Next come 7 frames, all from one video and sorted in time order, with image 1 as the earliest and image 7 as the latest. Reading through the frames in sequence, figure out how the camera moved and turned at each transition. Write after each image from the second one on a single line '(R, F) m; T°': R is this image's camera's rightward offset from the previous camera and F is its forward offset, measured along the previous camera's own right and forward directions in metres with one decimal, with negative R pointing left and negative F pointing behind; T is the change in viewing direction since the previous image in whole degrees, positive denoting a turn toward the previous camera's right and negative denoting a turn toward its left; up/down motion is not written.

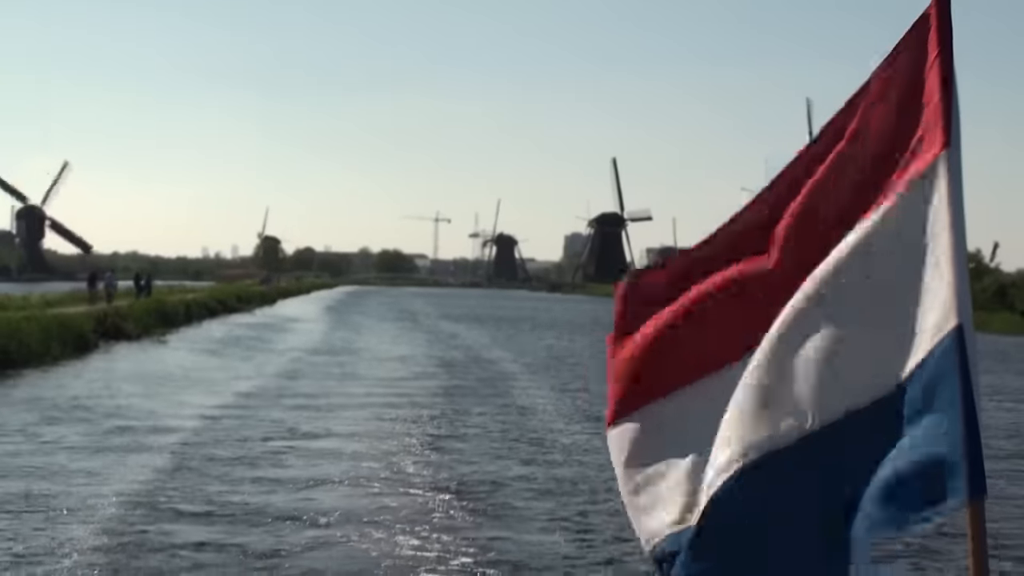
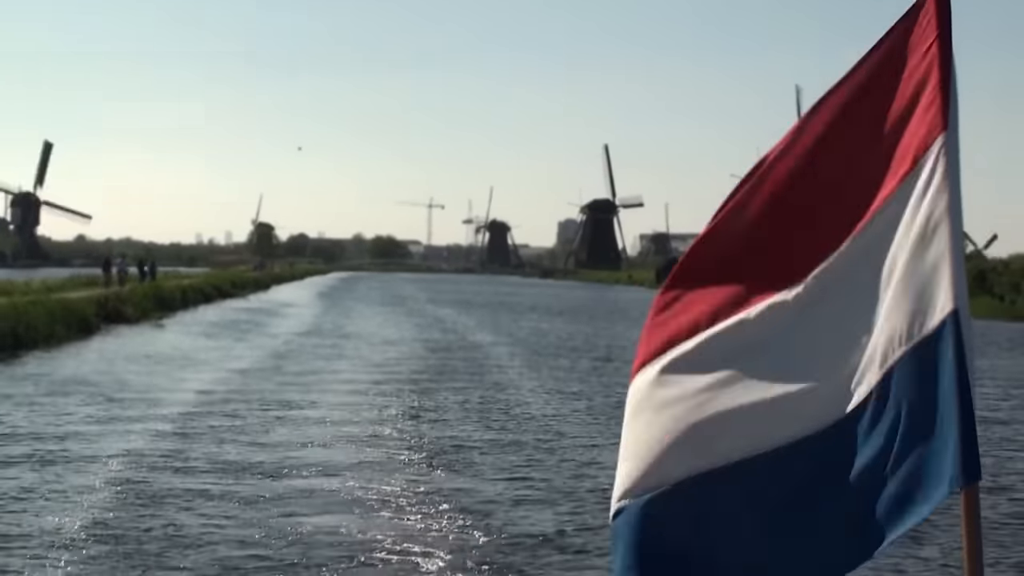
(+0.3, -1.5) m; 0°
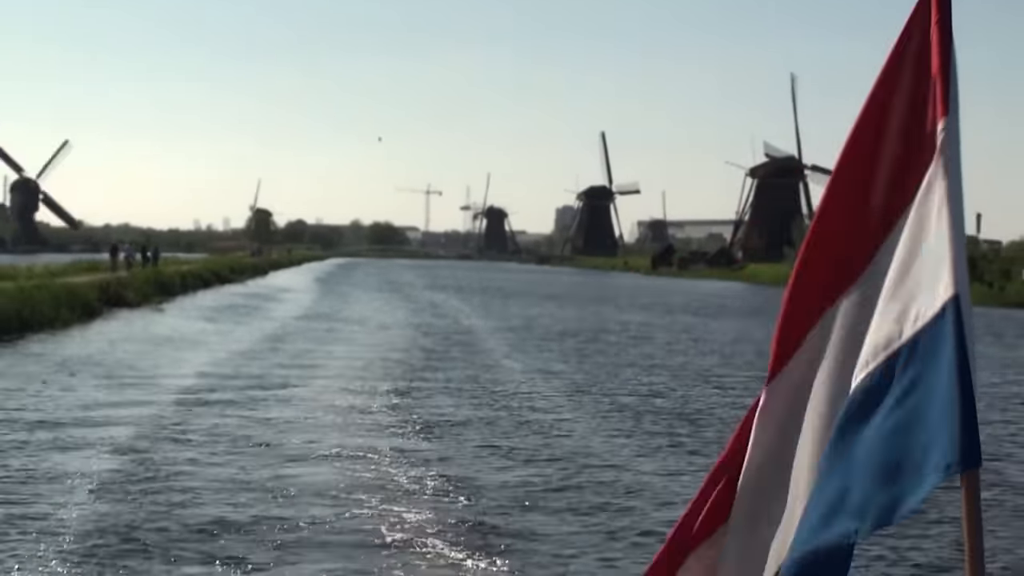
(+0.2, -0.9) m; 0°
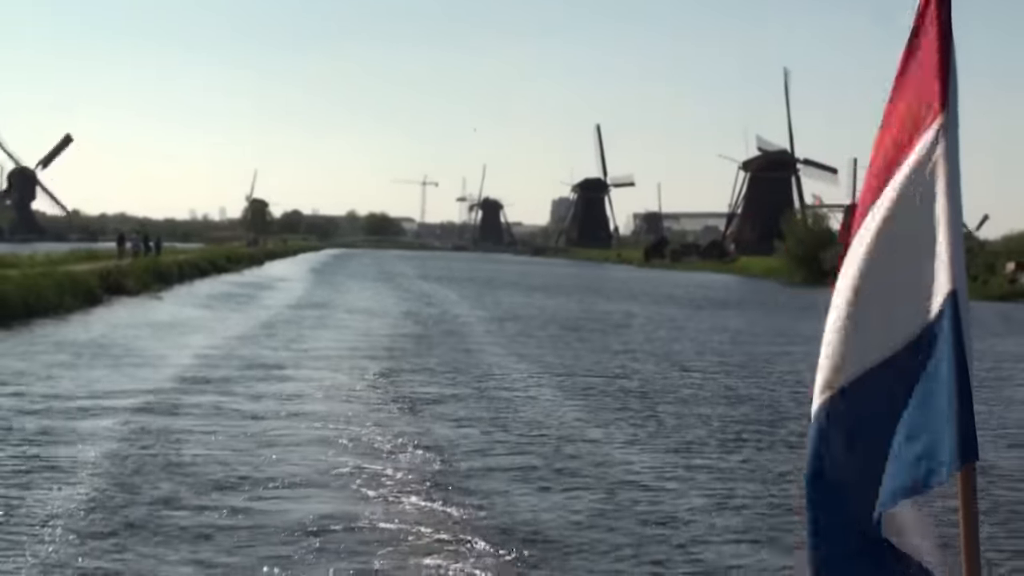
(+0.2, -1.2) m; 0°
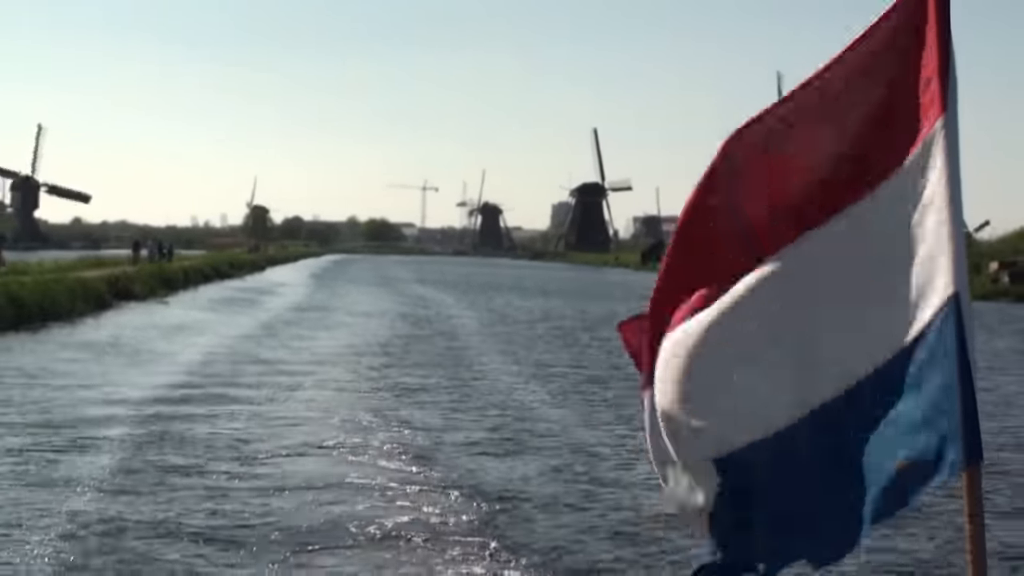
(+0.3, -1.6) m; 0°
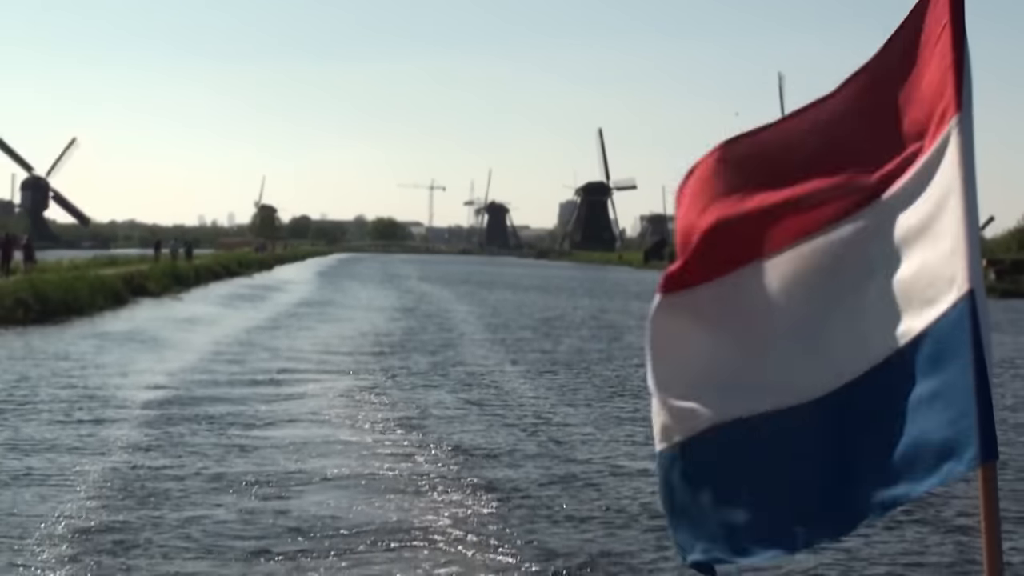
(+0.3, -1.9) m; 0°
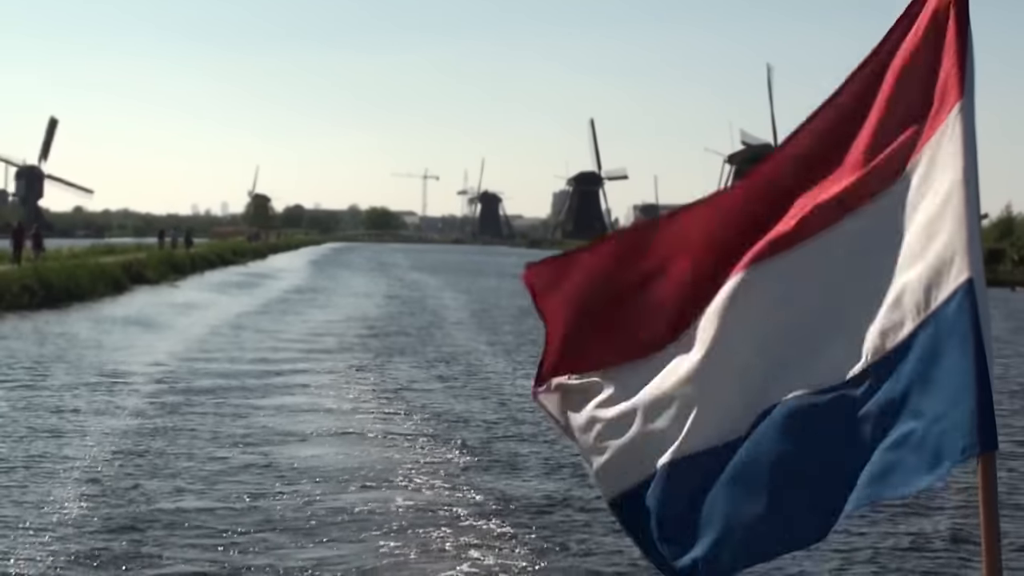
(+0.3, -1.4) m; 0°
